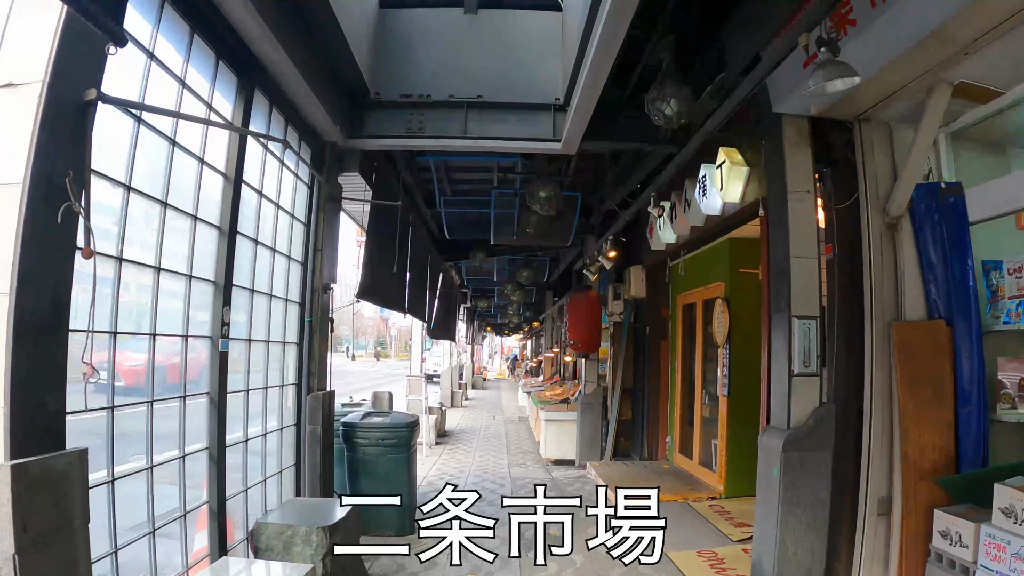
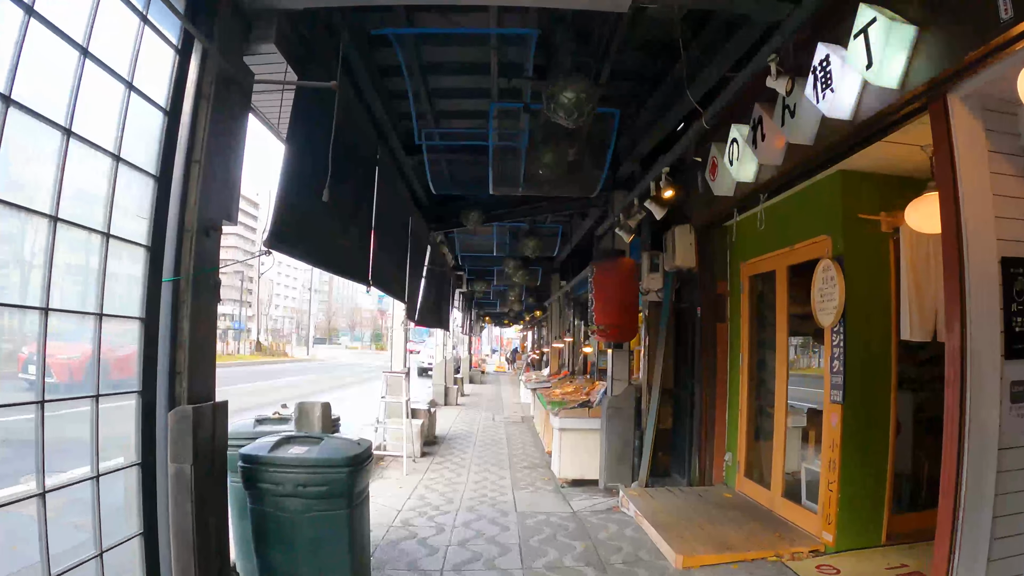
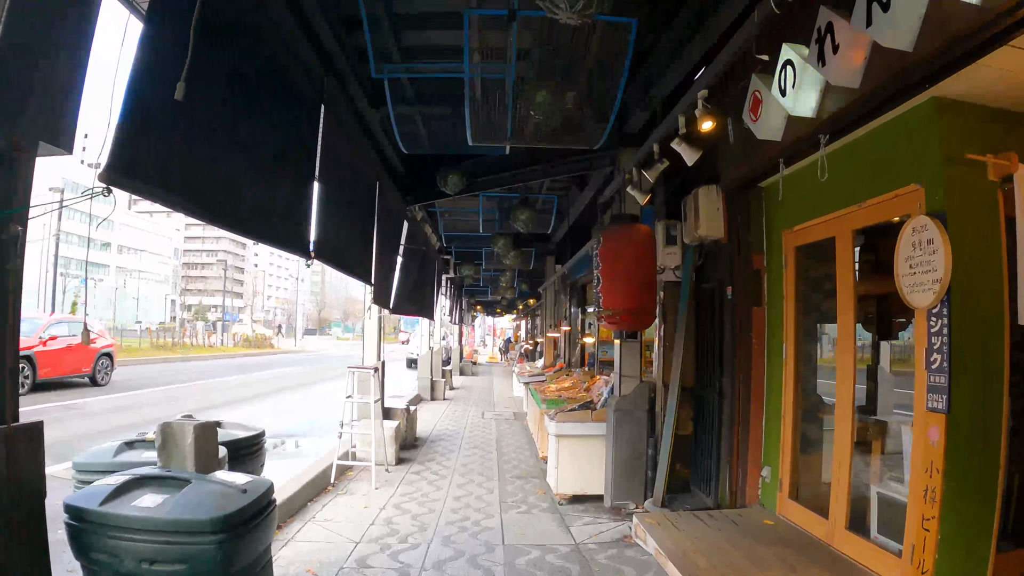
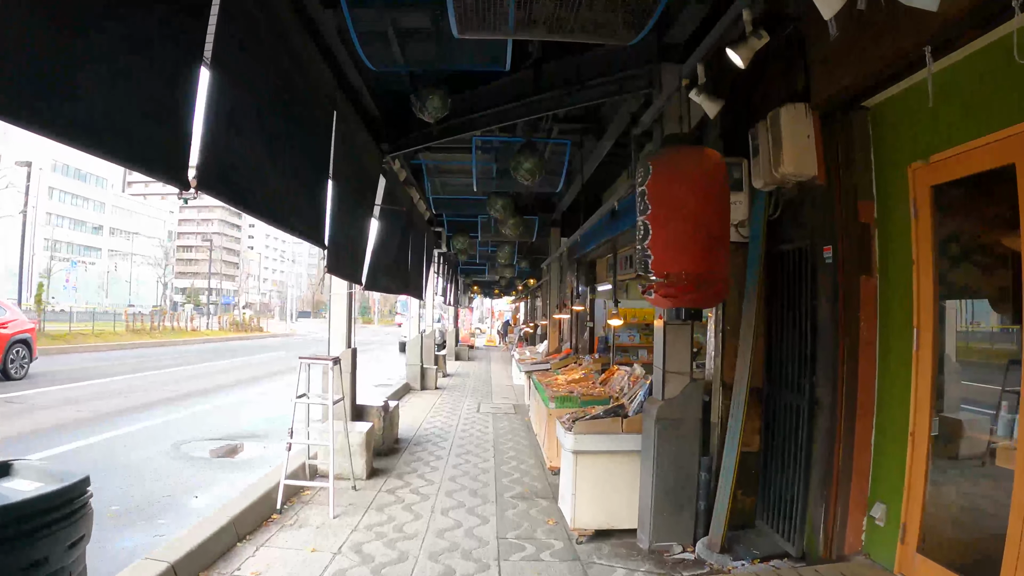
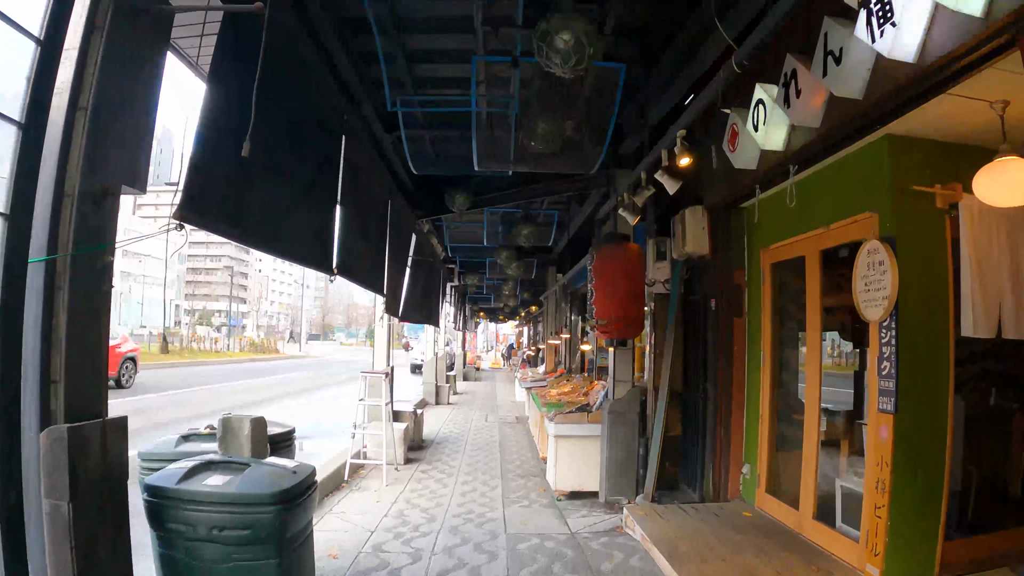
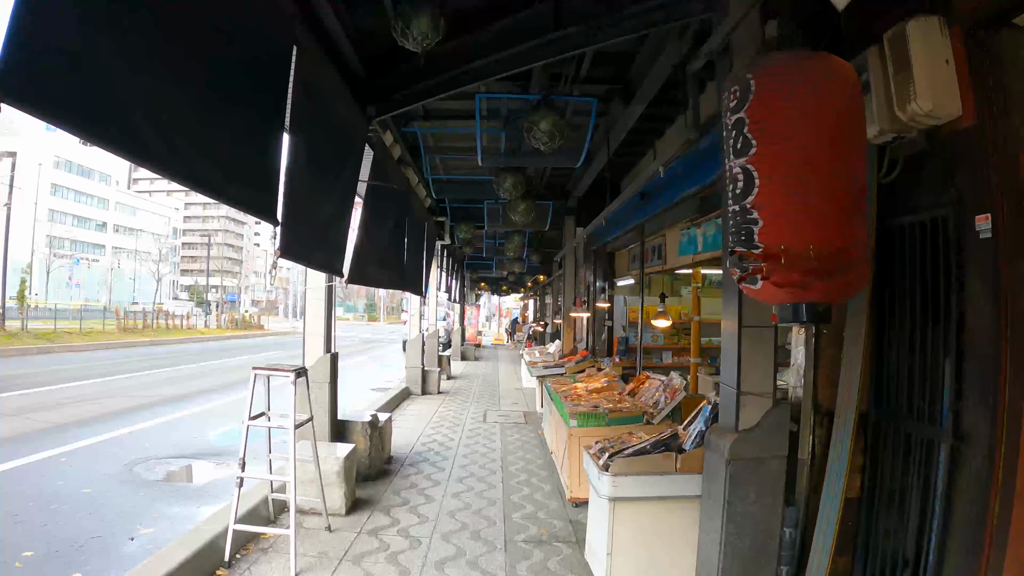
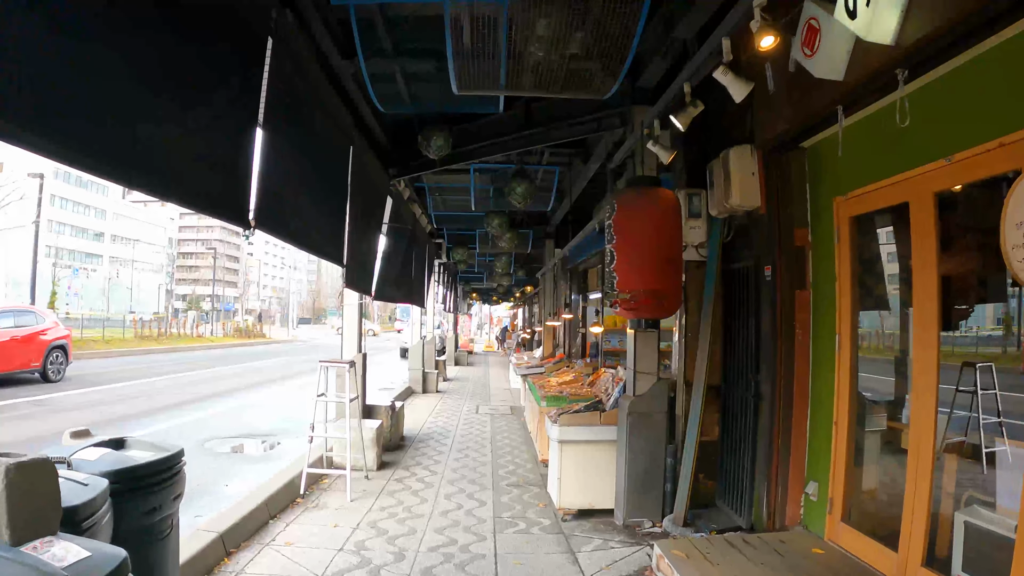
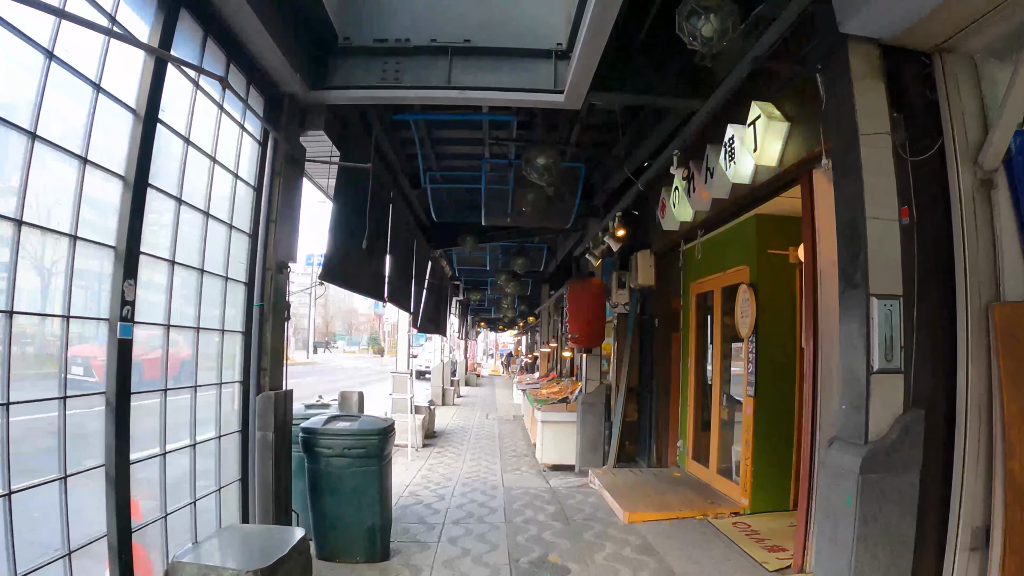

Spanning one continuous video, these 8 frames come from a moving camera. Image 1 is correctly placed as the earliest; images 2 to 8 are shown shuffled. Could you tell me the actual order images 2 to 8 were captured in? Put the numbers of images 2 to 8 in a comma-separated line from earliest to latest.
8, 2, 5, 3, 7, 4, 6
